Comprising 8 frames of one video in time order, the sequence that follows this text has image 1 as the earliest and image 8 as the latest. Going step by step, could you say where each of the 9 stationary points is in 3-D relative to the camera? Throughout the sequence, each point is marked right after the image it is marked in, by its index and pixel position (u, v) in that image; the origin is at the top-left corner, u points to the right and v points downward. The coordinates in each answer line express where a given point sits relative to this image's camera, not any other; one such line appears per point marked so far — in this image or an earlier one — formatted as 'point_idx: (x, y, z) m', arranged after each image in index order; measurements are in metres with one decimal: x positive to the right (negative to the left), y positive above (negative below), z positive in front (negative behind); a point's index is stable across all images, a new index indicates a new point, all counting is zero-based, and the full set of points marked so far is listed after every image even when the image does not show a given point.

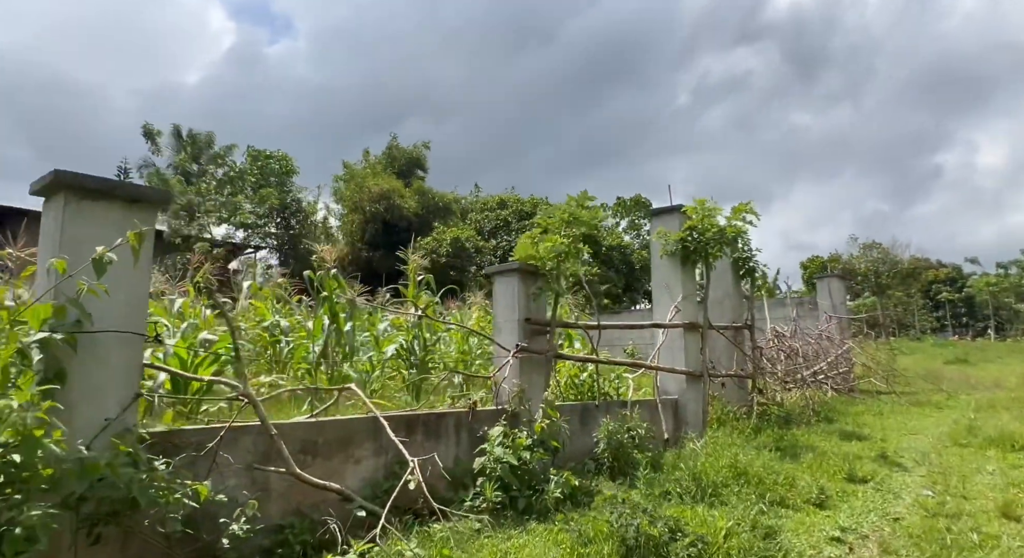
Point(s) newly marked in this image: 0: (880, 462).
0: (+2.7, -1.4, +5.0) m
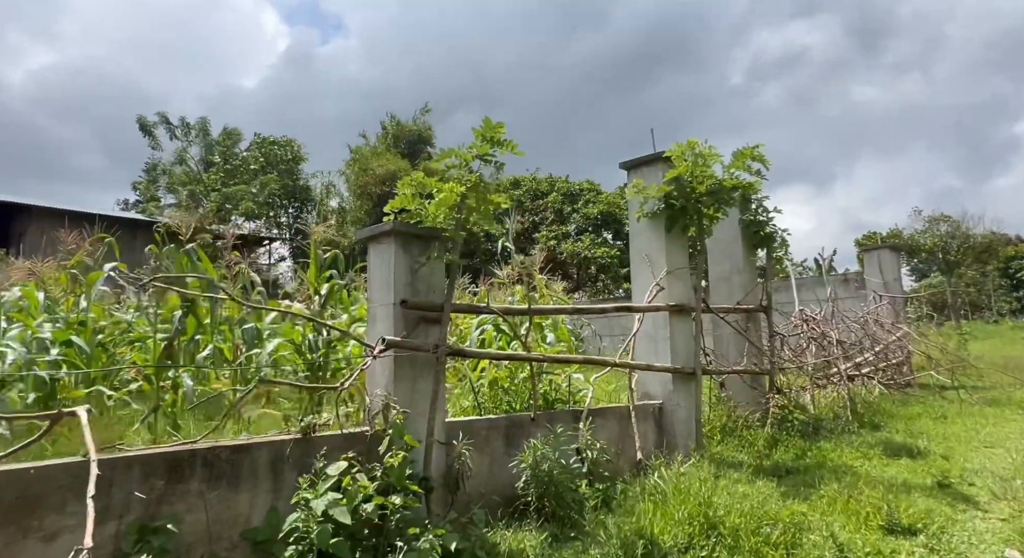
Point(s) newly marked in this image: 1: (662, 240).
0: (+2.3, -1.1, +3.5) m
1: (+1.0, +0.3, +4.6) m
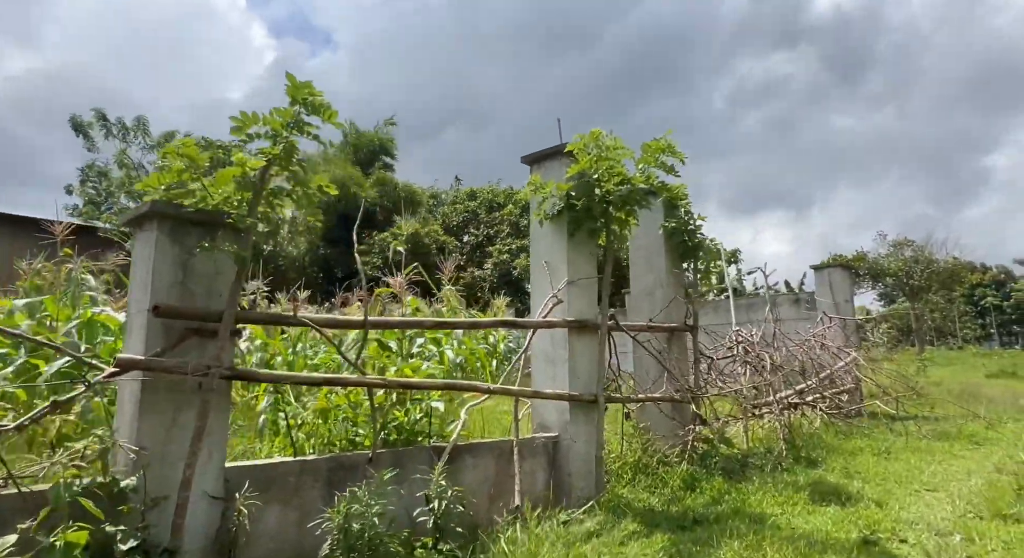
0: (+1.5, -1.2, +2.9) m
1: (+0.3, +0.2, +4.0) m
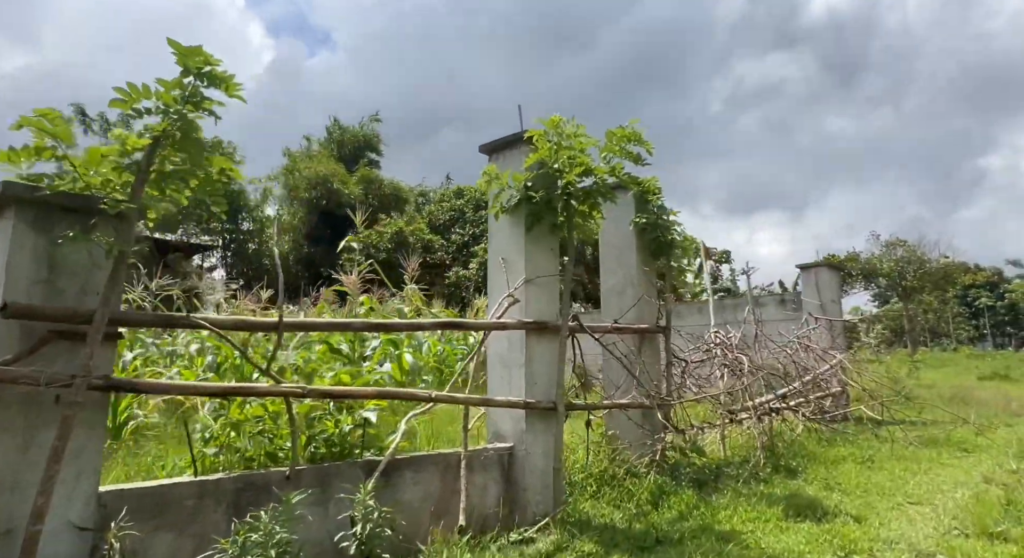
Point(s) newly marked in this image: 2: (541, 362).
0: (+1.3, -1.2, +2.6) m
1: (+0.1, +0.2, +3.7) m
2: (+0.2, -0.5, +3.6) m
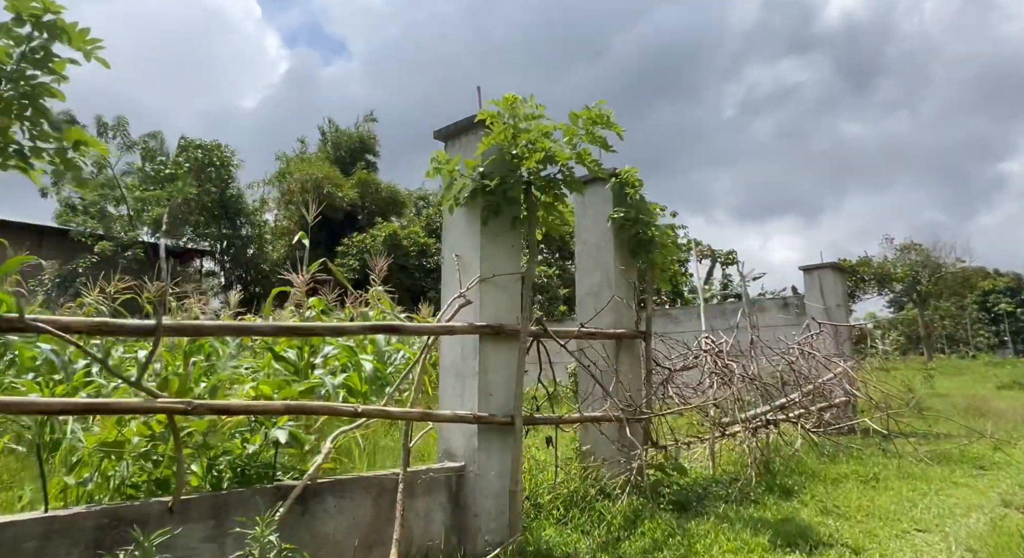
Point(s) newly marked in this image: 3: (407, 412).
0: (+1.0, -1.2, +2.2) m
1: (-0.2, +0.2, +3.3) m
2: (-0.1, -0.4, +3.2) m
3: (-0.4, -0.5, +2.7) m
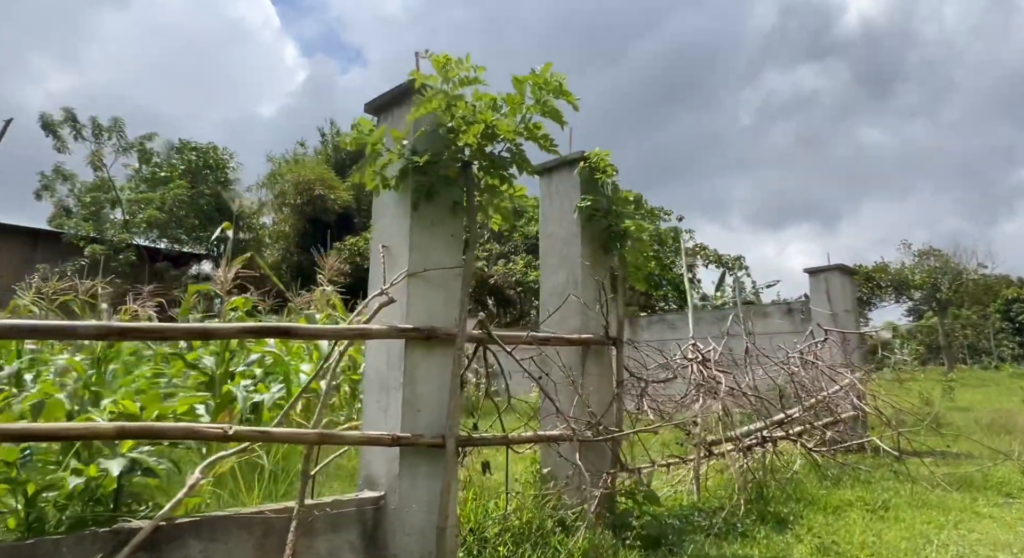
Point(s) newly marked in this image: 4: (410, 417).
0: (+0.7, -1.2, +1.7) m
1: (-0.4, +0.2, +2.8) m
2: (-0.3, -0.4, +2.7) m
3: (-0.7, -0.5, +2.2) m
4: (-0.4, -0.6, +2.7) m
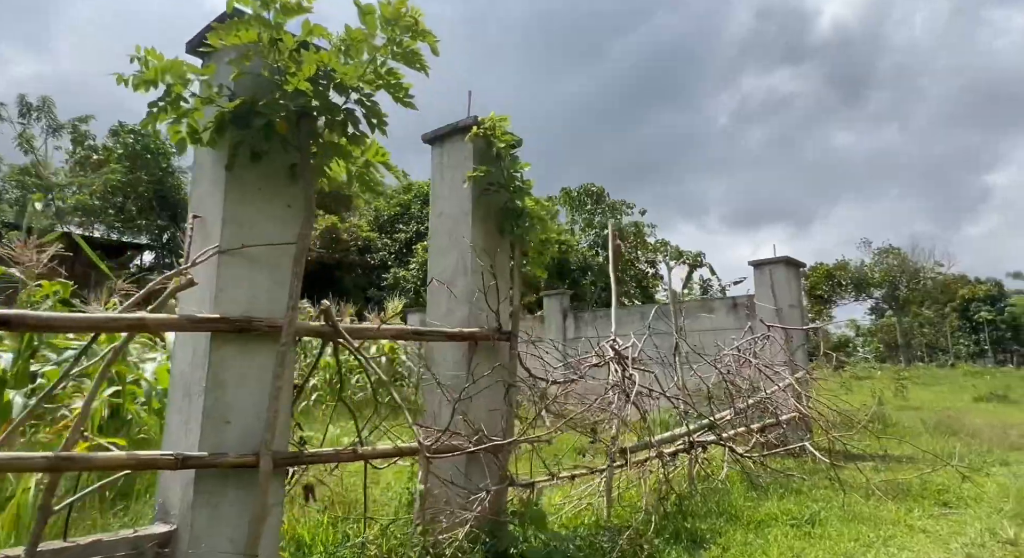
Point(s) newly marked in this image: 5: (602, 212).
0: (+0.2, -1.1, +1.2) m
1: (-1.0, +0.3, +2.3) m
2: (-0.9, -0.4, +2.2) m
3: (-1.2, -0.4, +1.7) m
4: (-1.0, -0.5, +2.1) m
5: (+2.2, +1.6, +16.3) m
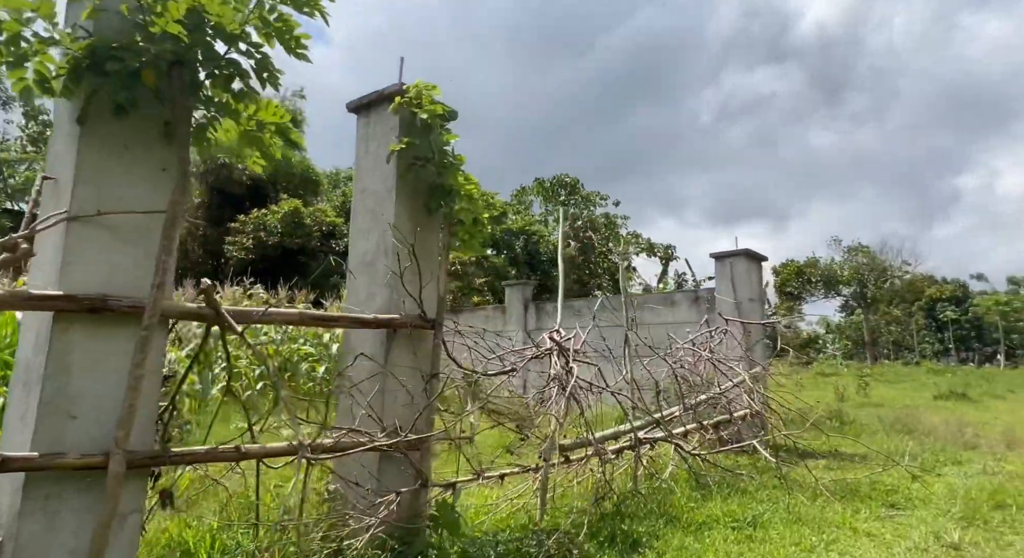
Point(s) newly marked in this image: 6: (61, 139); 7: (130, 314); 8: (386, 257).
0: (-0.1, -1.0, +1.0) m
1: (-1.3, +0.4, +2.0) m
2: (-1.2, -0.3, +1.9) m
3: (-1.5, -0.4, +1.4) m
4: (-1.3, -0.4, +1.9) m
5: (+1.5, +1.9, +16.0) m
6: (-1.4, +0.4, +2.1) m
7: (-1.1, -0.1, +2.0) m
8: (-0.5, +0.1, +2.9) m
